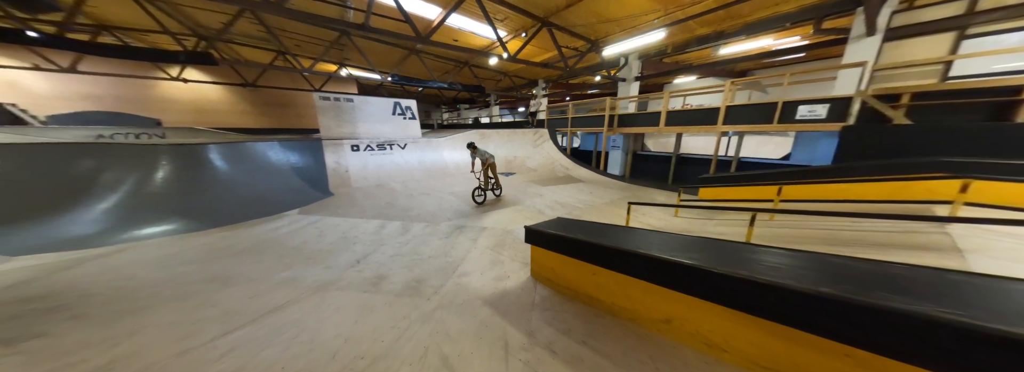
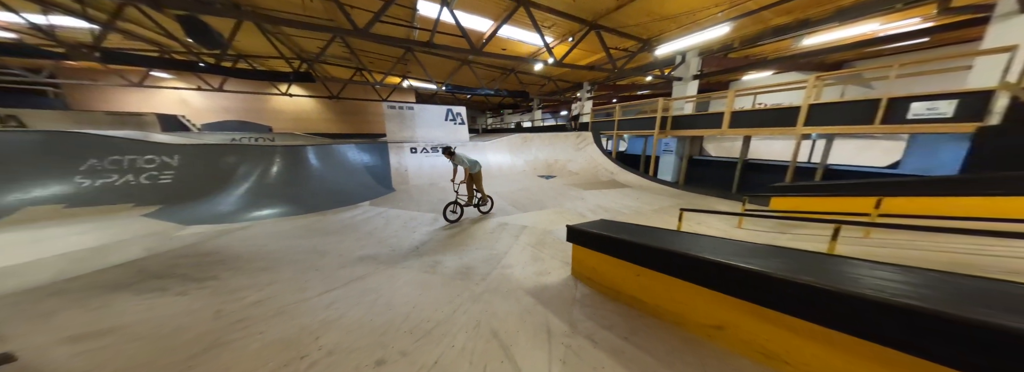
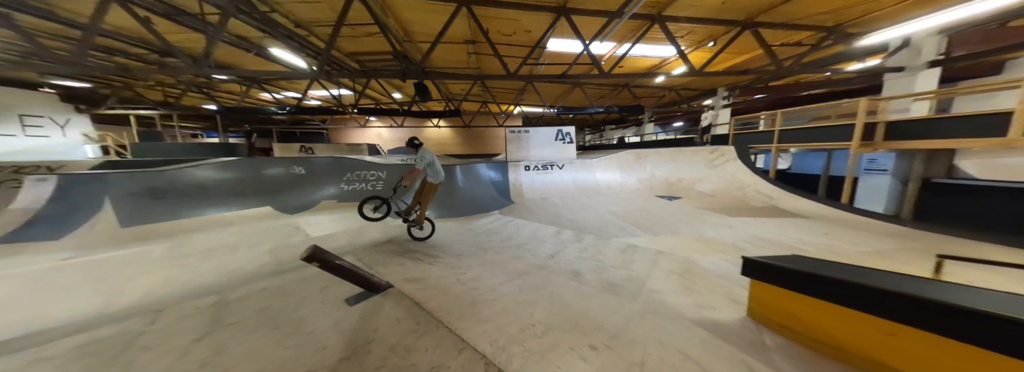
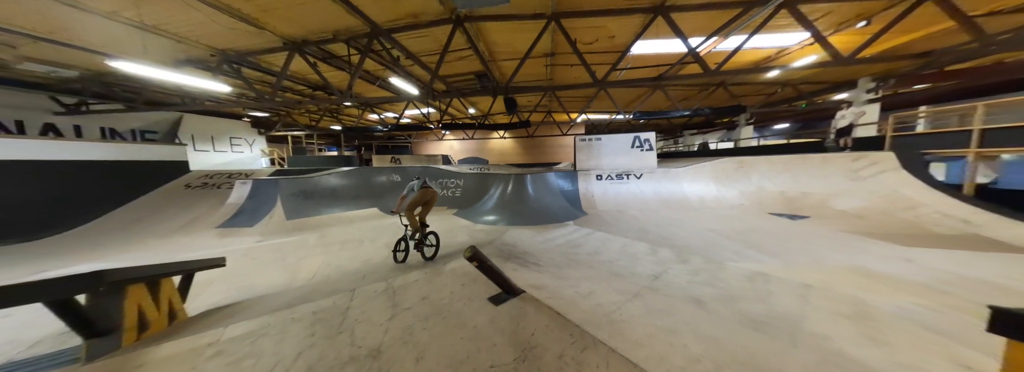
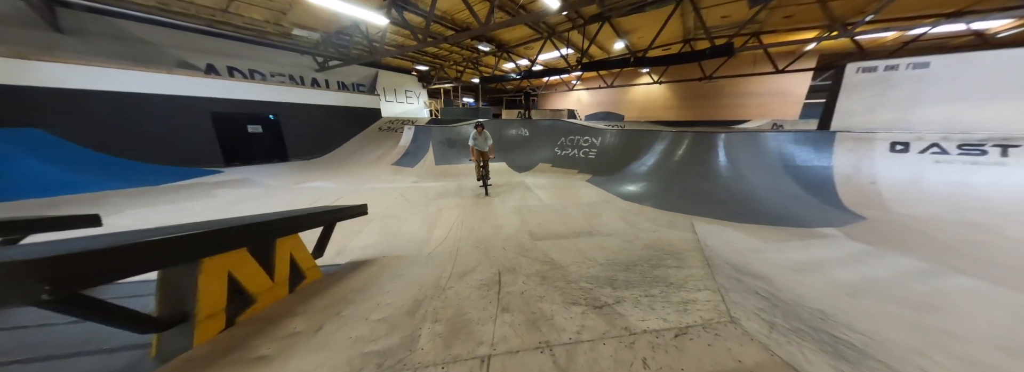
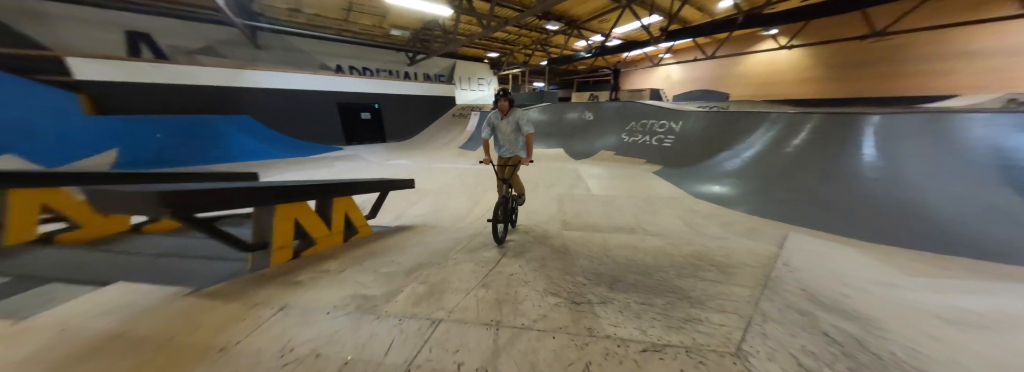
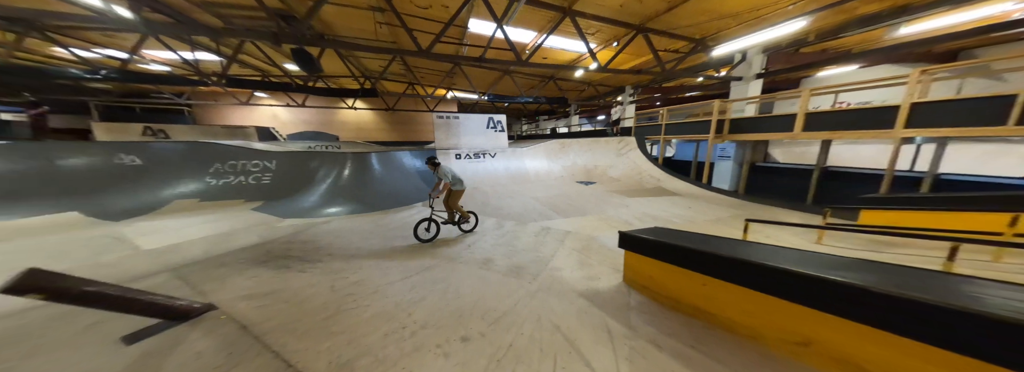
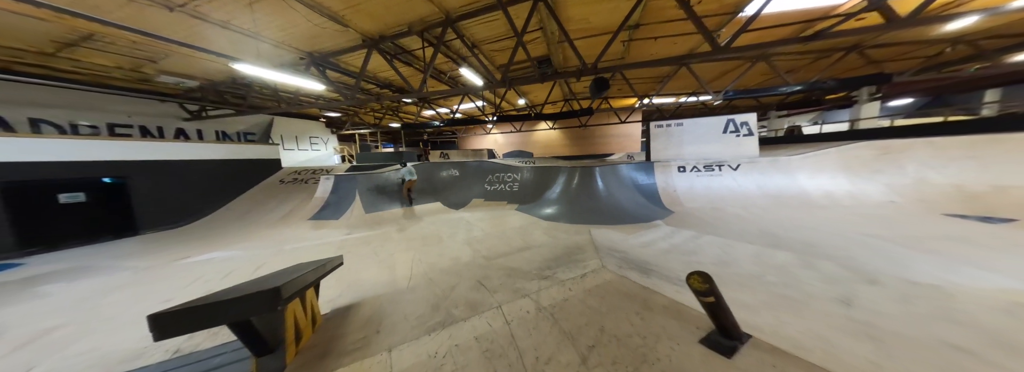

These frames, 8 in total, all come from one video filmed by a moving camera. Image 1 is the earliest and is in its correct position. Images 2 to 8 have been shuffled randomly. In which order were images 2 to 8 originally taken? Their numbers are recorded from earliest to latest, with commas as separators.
2, 7, 3, 4, 8, 5, 6
